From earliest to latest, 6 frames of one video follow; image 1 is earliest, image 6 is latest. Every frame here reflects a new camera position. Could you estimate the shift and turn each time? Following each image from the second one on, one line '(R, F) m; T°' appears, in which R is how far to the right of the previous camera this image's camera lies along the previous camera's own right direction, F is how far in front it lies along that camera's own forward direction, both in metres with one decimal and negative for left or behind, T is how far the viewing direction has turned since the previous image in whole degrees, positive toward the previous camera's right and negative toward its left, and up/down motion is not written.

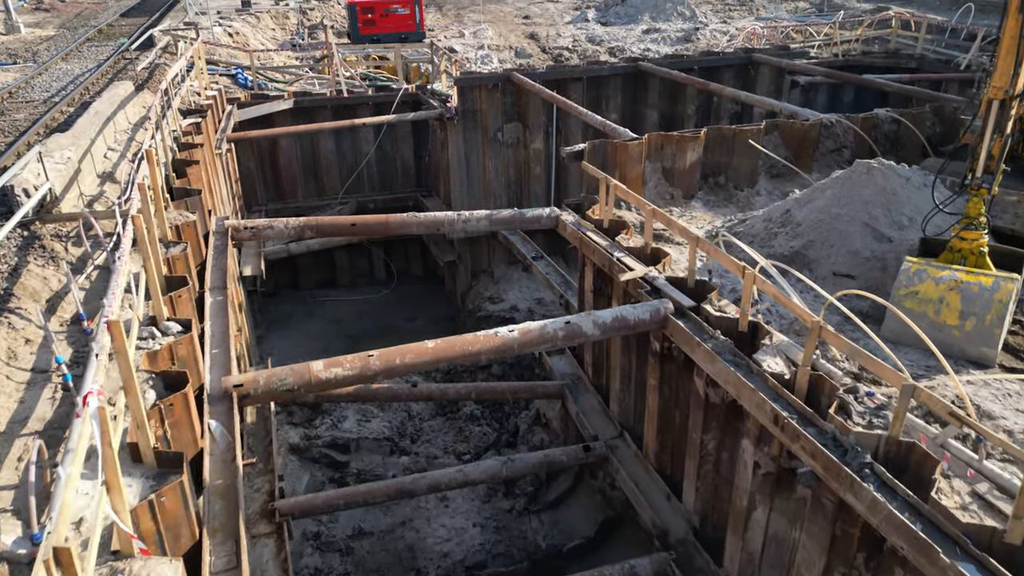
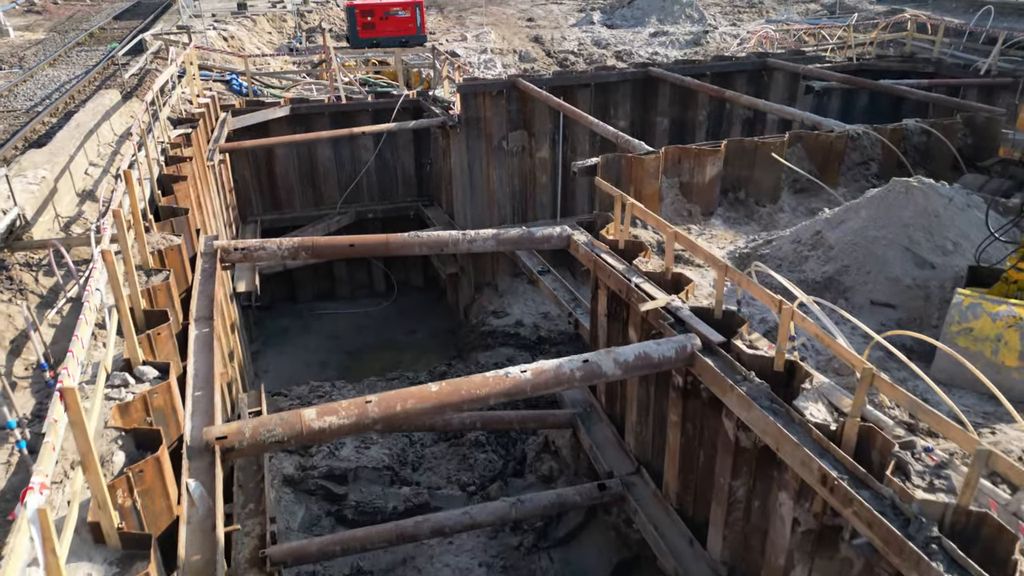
(-0.1, +0.5) m; 0°
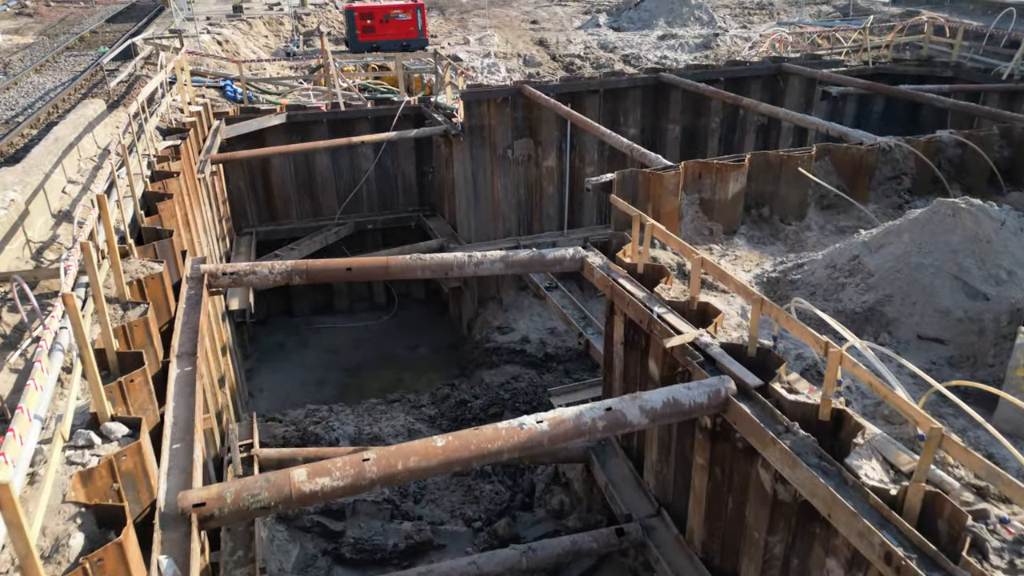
(-0.1, +0.5) m; 0°
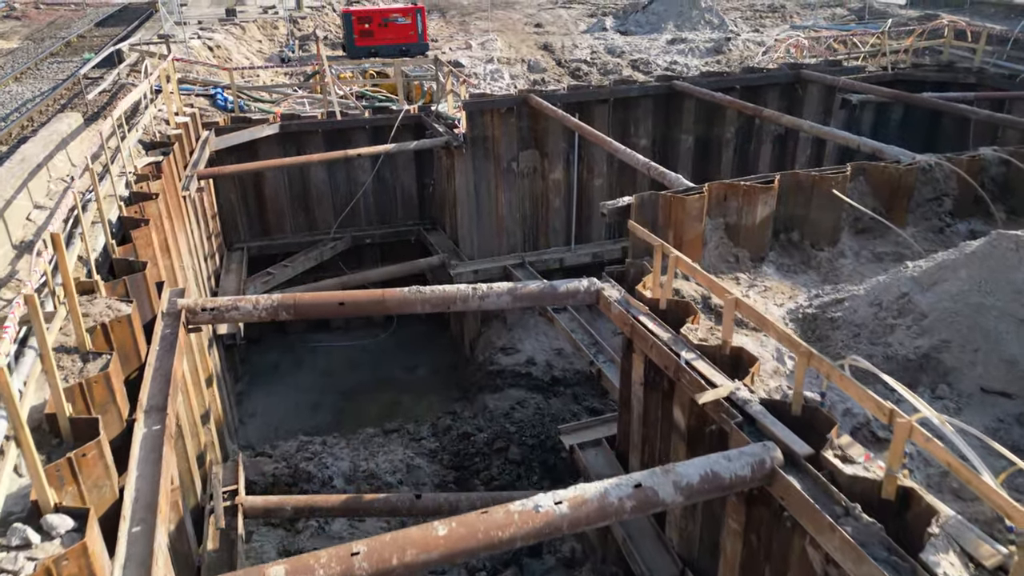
(-0.1, +0.6) m; 0°
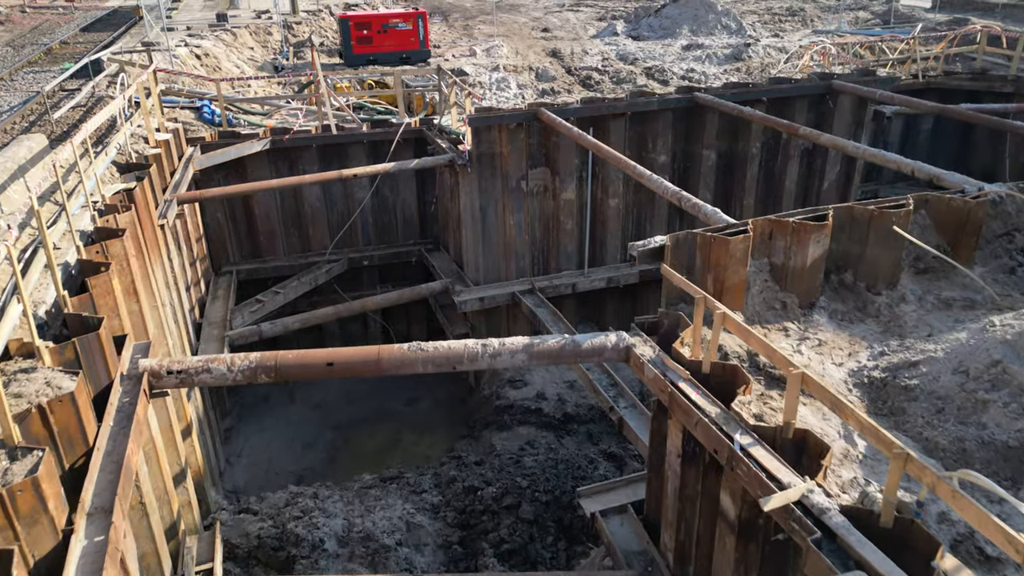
(-0.1, +0.8) m; 0°
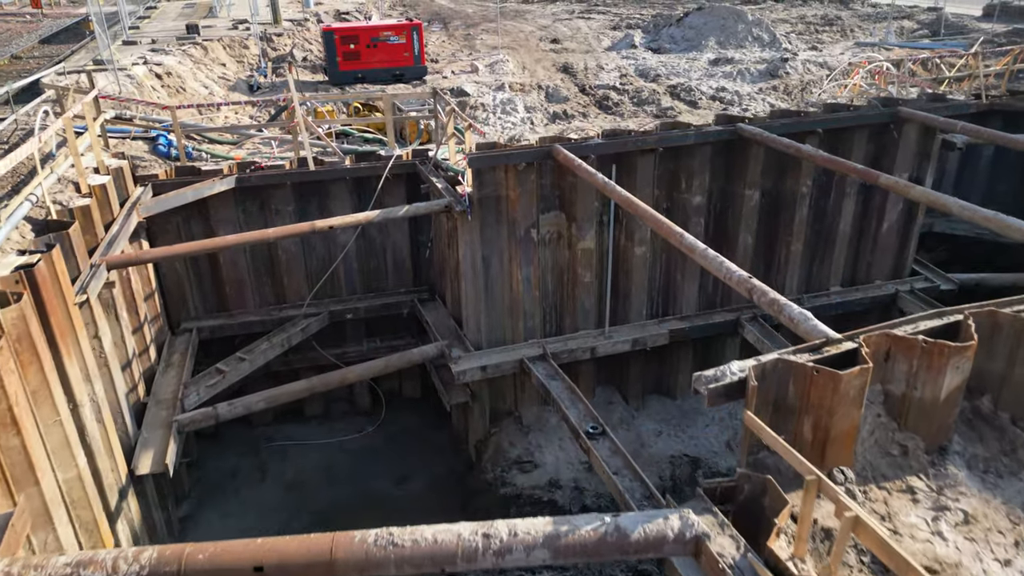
(-0.1, +1.7) m; 0°
